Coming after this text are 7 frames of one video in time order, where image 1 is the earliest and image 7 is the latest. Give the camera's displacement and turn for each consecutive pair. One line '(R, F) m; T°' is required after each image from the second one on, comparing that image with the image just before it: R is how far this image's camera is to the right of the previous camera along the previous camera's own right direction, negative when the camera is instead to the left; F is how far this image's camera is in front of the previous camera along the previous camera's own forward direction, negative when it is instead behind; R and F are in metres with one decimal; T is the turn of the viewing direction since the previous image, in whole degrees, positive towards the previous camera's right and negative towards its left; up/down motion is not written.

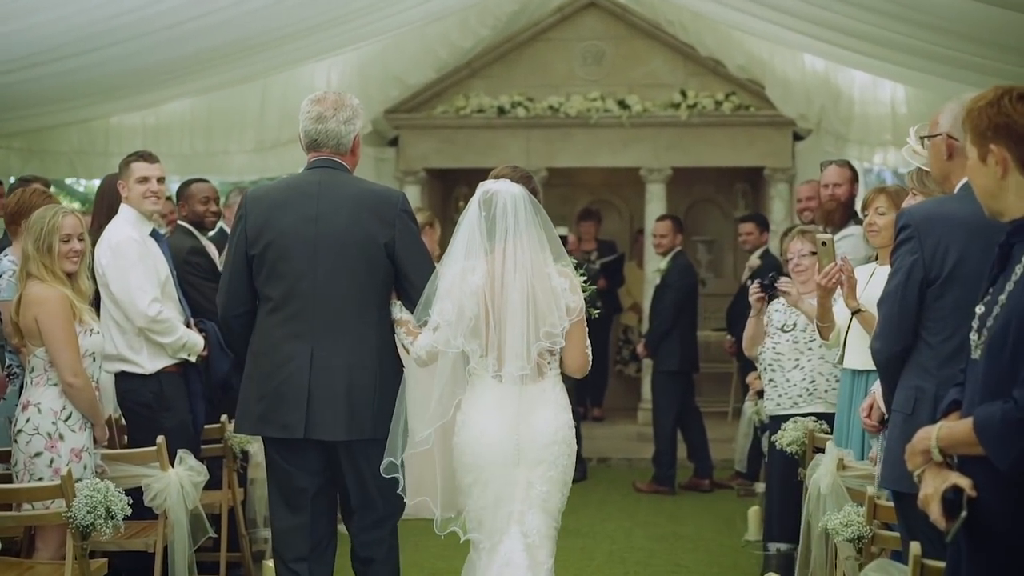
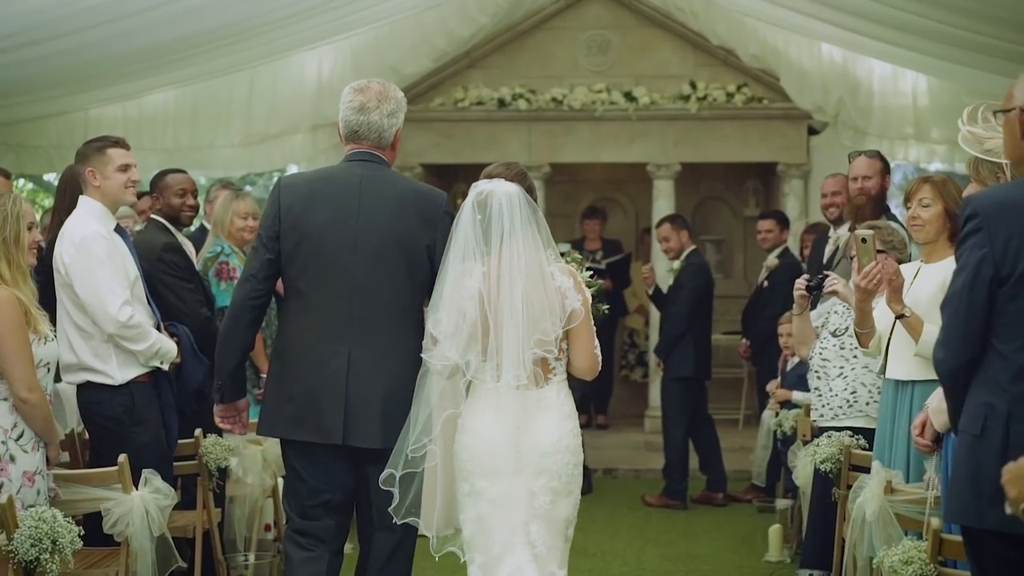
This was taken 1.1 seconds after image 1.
(0.0, +0.5) m; 0°
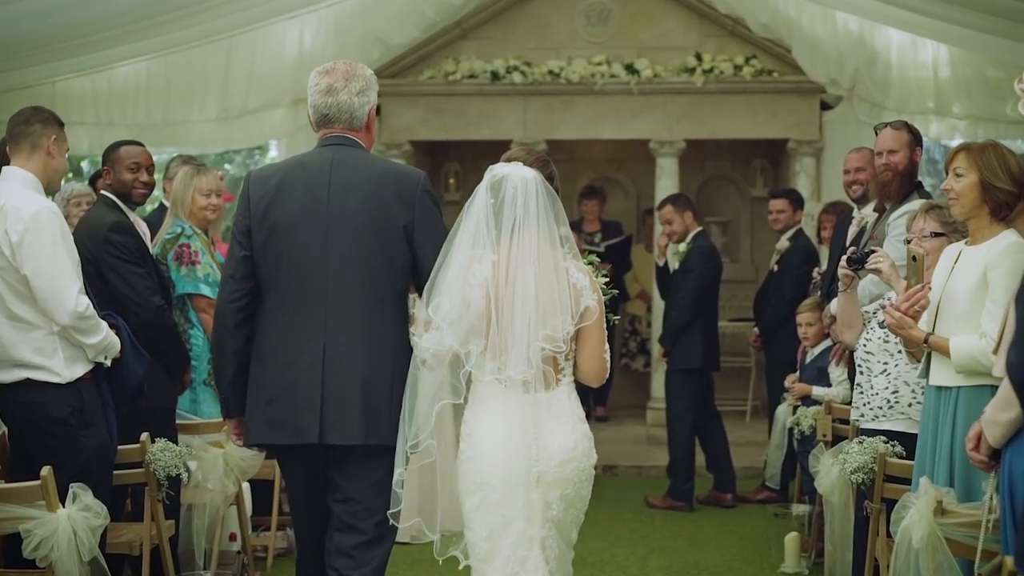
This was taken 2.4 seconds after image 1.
(0.0, +0.6) m; 0°
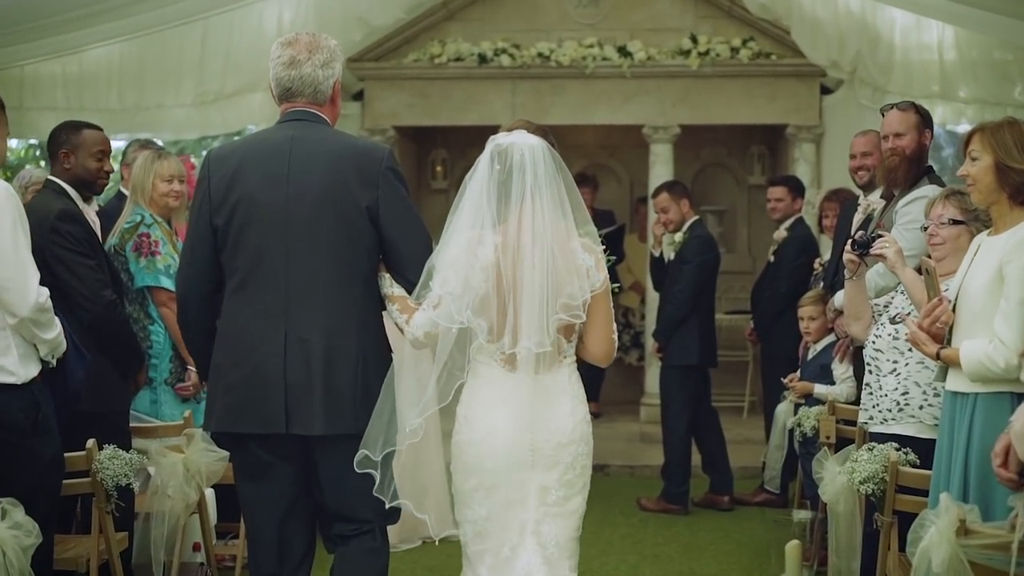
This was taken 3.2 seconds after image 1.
(+0.1, +0.4) m; 0°
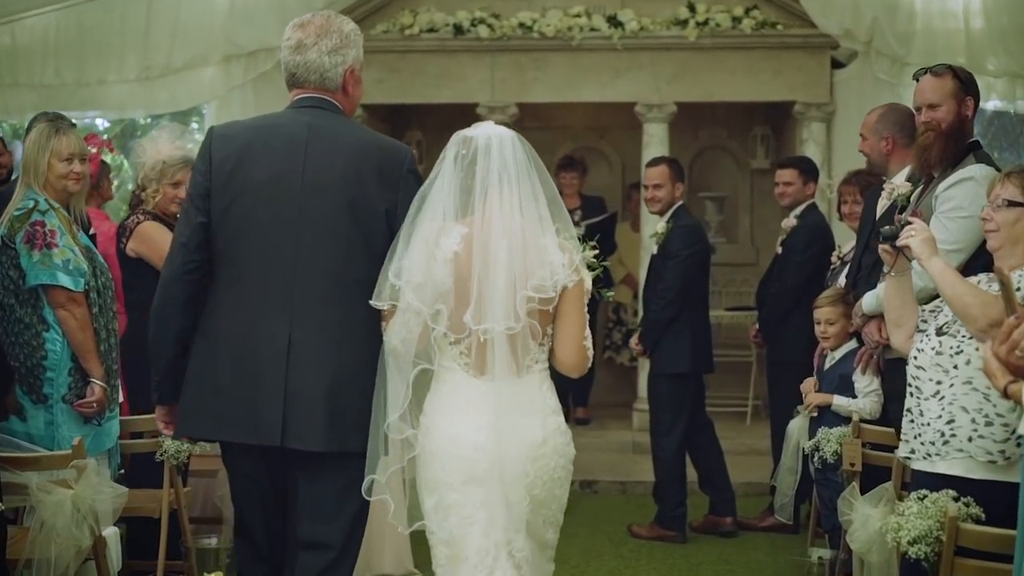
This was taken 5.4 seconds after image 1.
(+0.1, +0.9) m; 0°
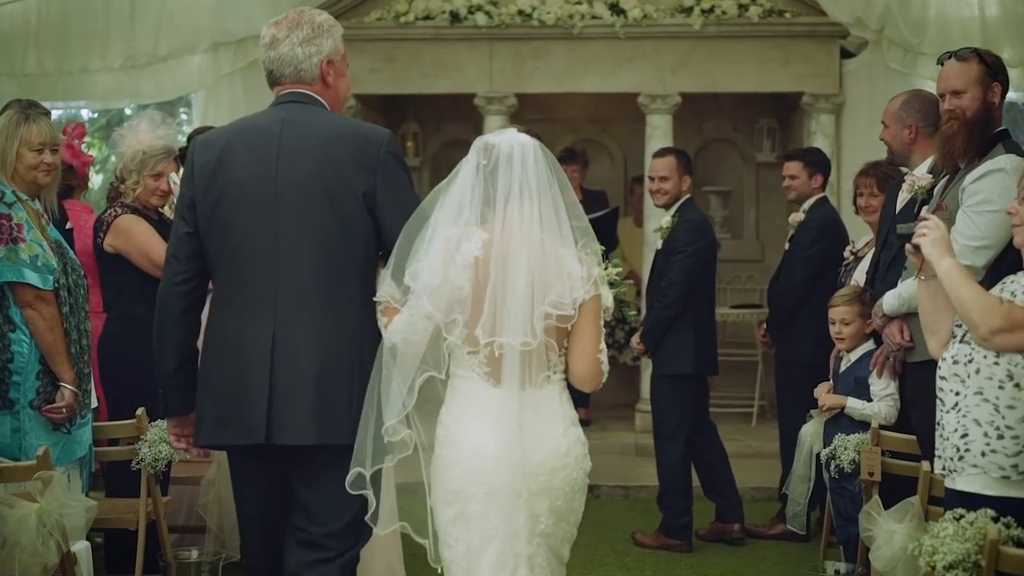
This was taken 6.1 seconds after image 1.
(0.0, +0.3) m; 0°
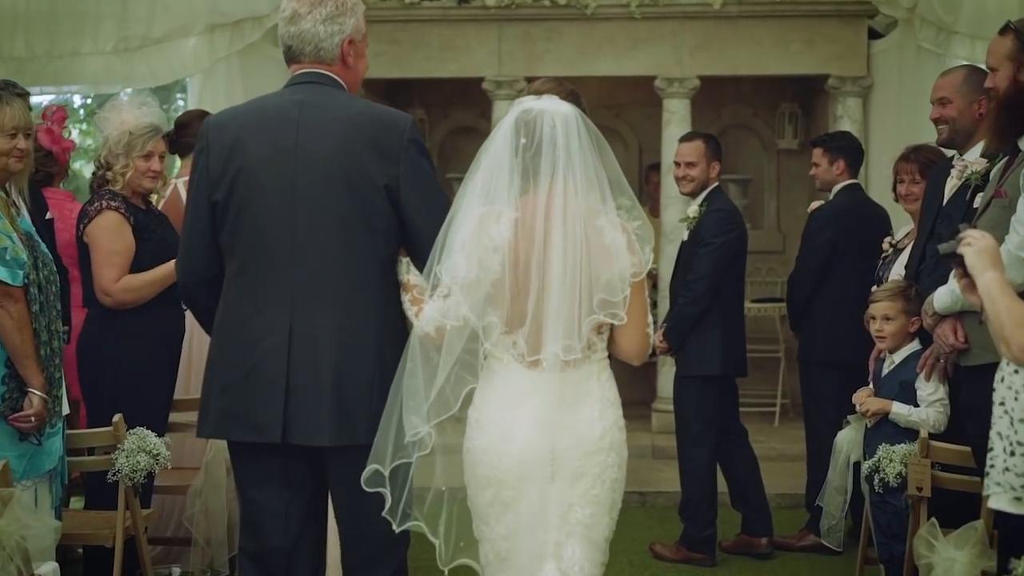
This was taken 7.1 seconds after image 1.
(0.0, +0.4) m; 0°
